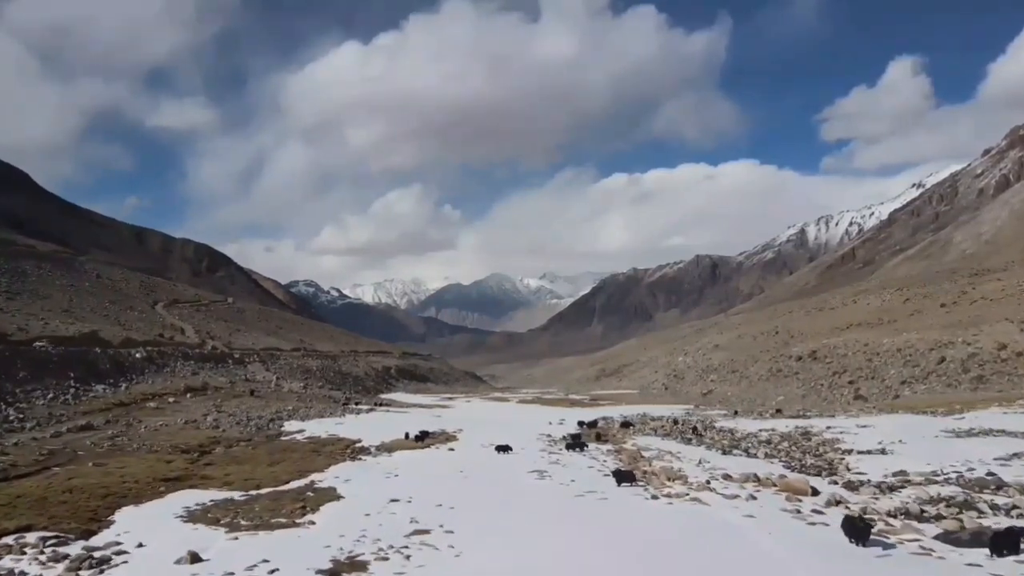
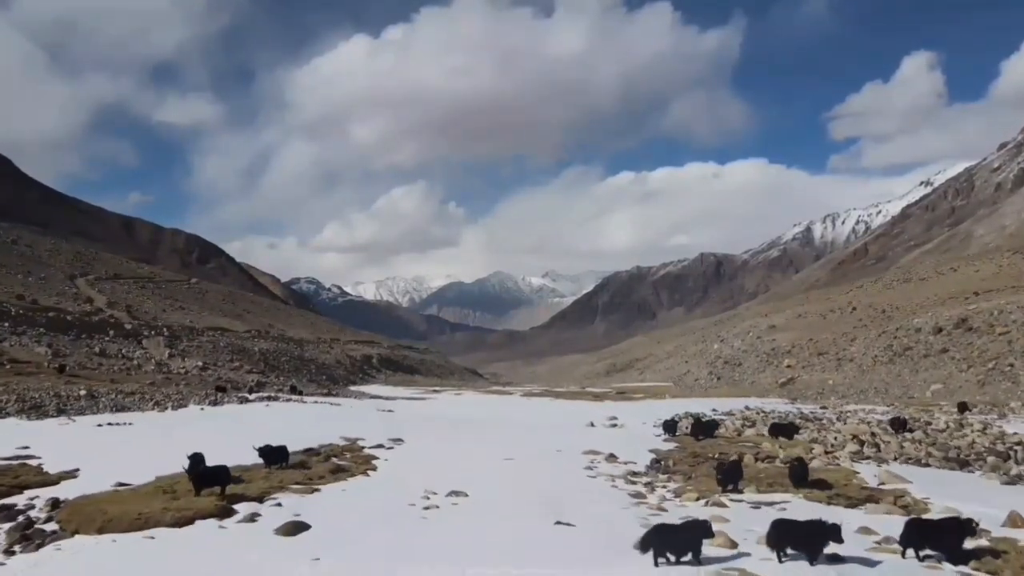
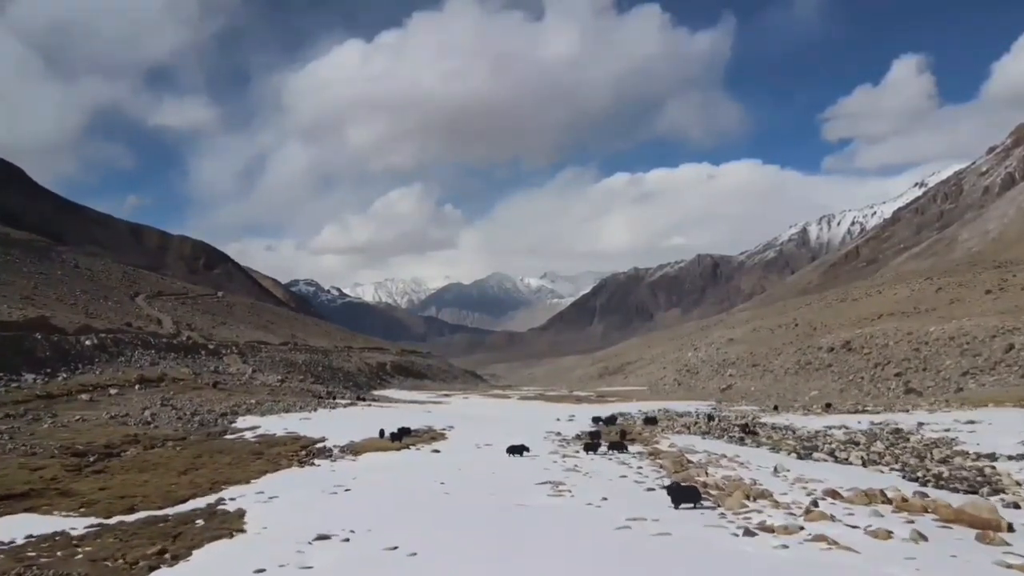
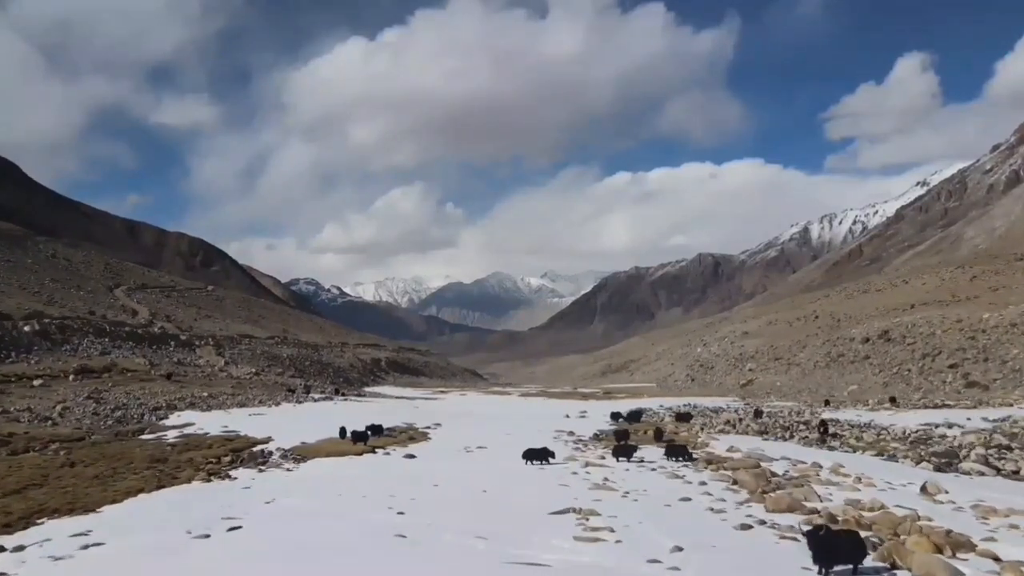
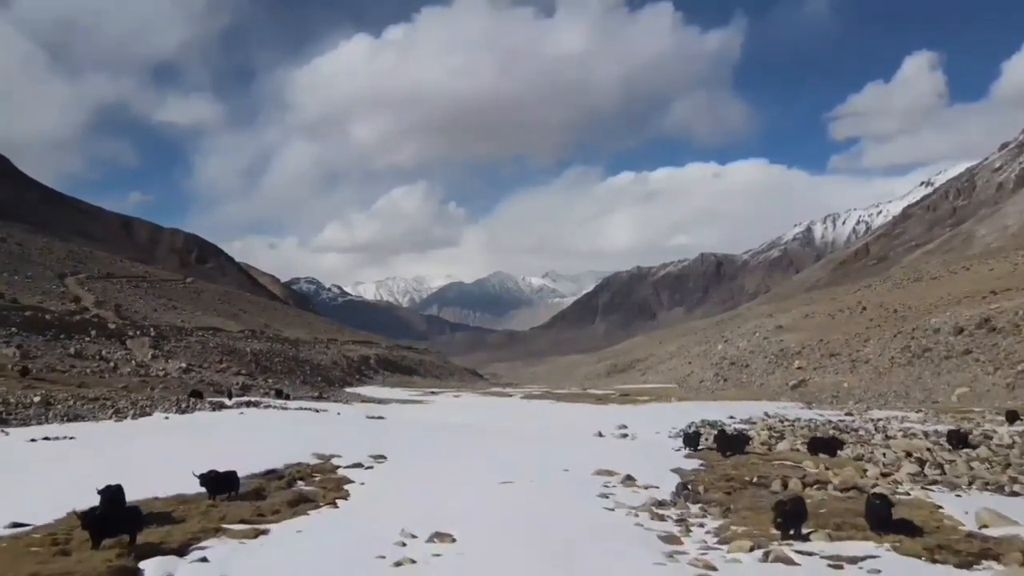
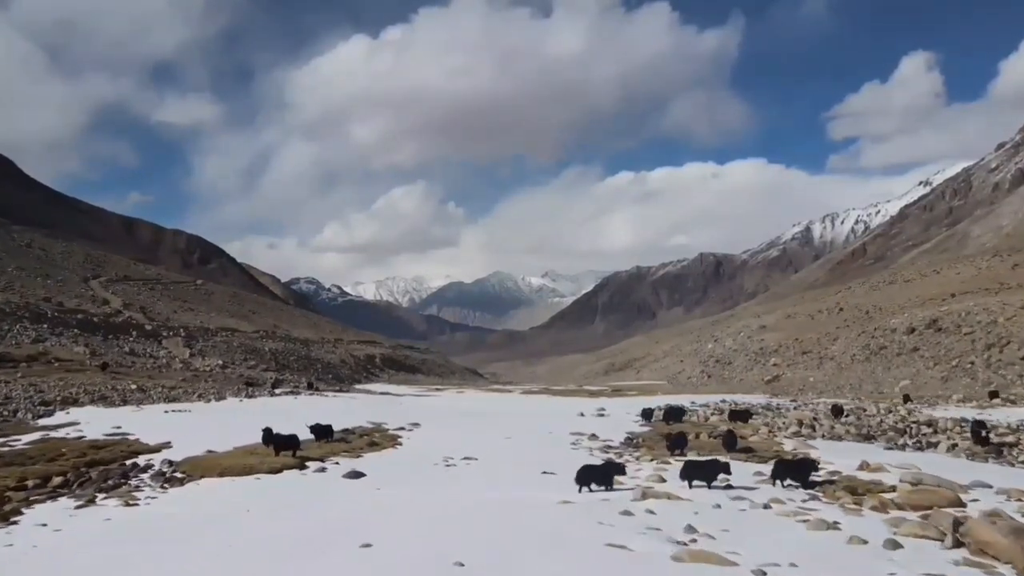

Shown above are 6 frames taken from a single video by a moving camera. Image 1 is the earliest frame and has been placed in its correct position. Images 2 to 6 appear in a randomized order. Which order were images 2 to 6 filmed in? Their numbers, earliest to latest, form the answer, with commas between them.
3, 4, 6, 2, 5
